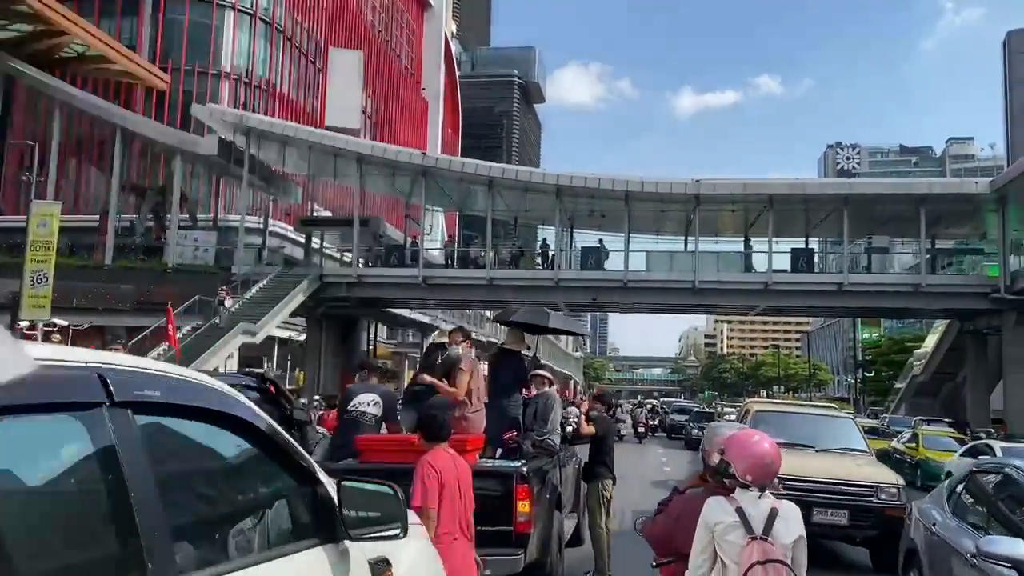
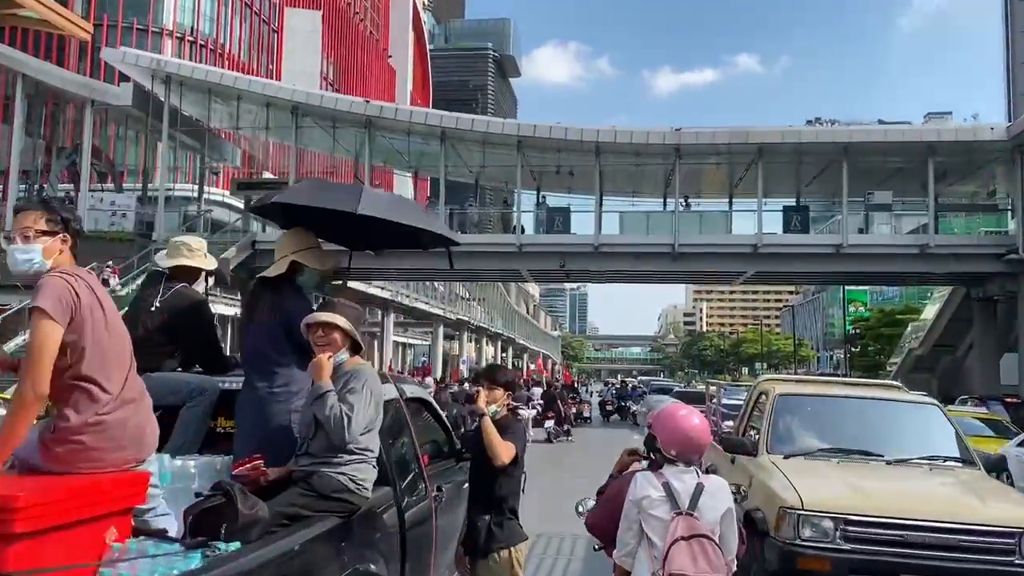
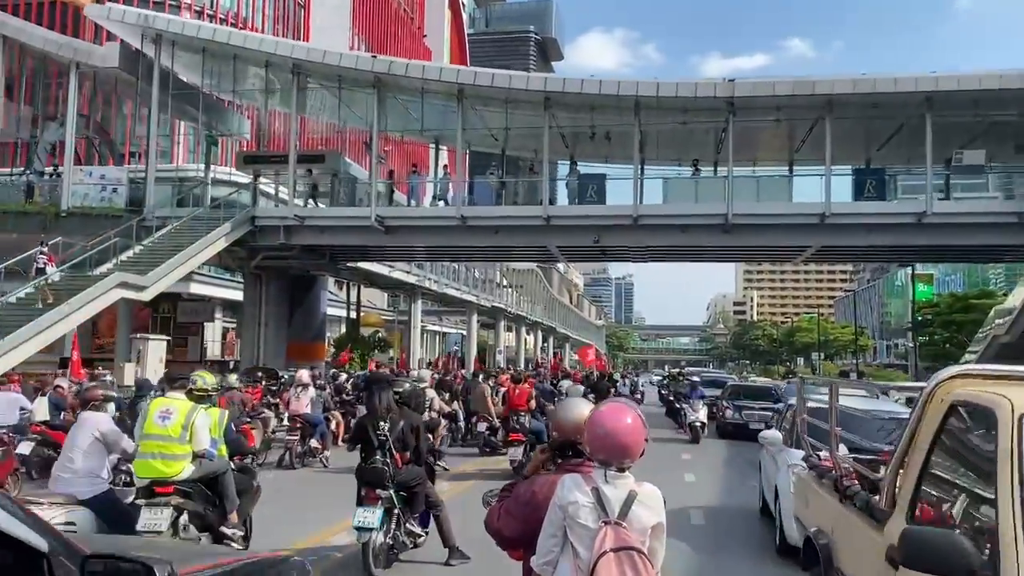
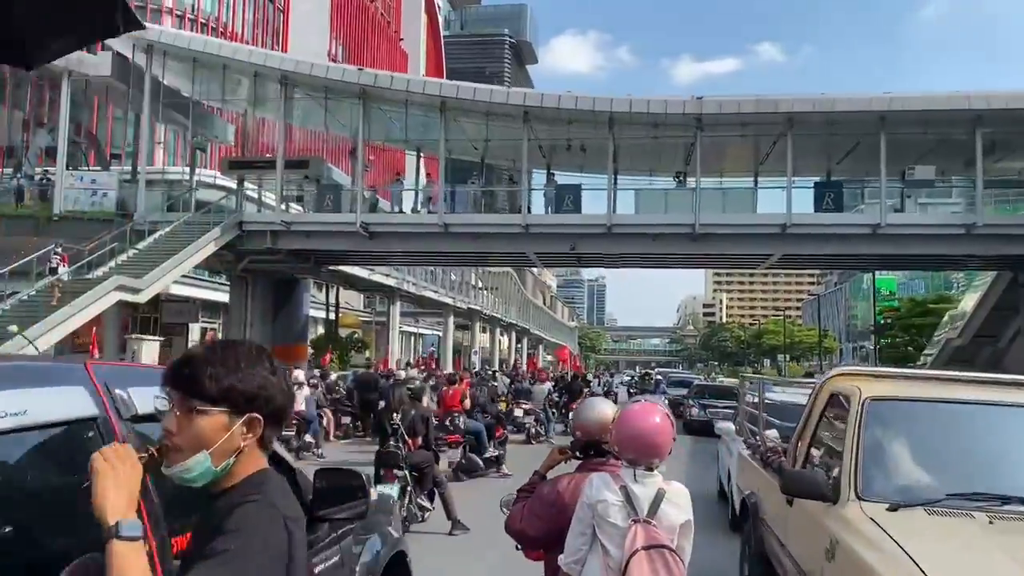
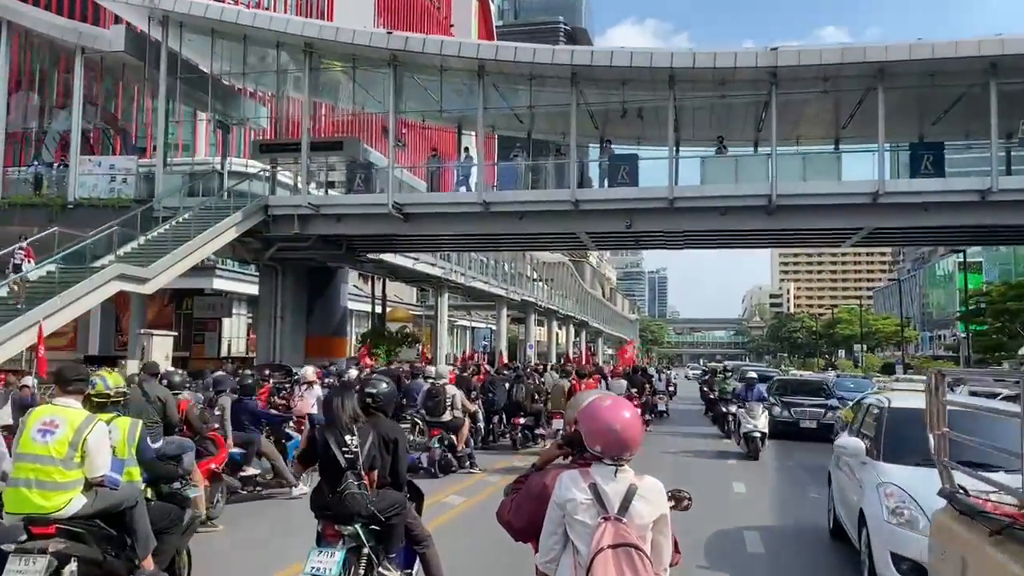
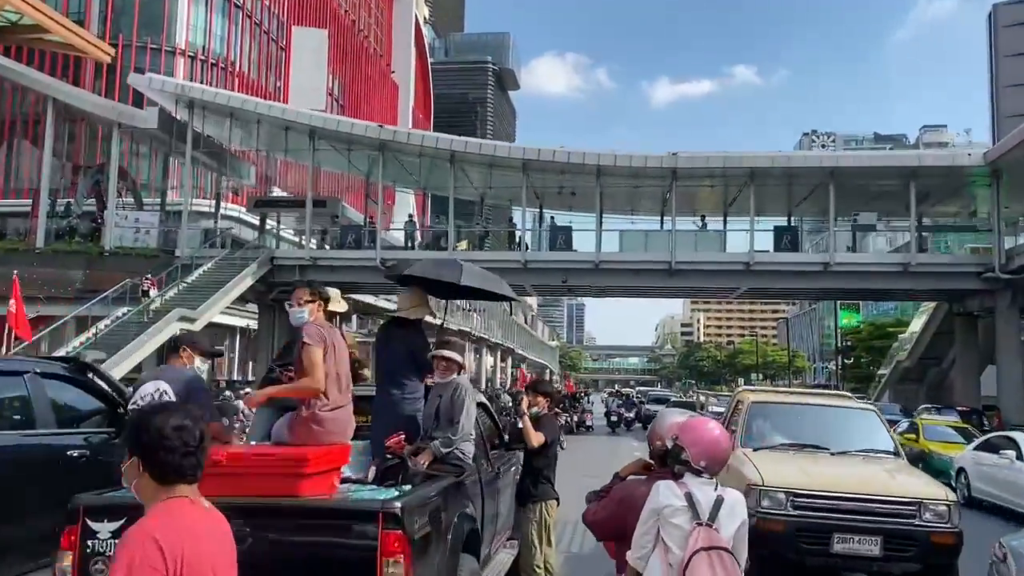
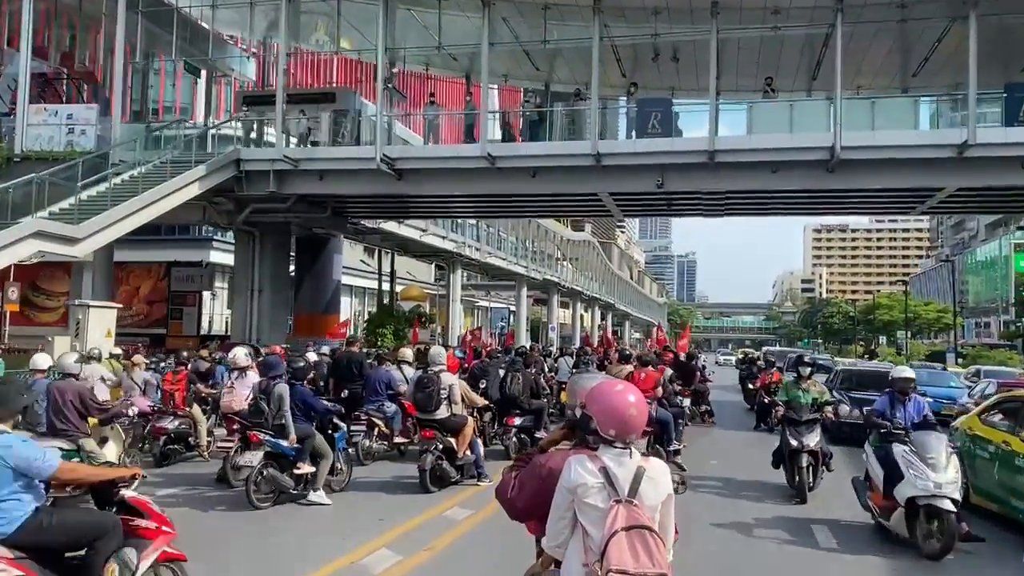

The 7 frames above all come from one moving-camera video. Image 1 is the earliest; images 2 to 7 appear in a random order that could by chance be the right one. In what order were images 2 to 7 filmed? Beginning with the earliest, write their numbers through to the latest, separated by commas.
6, 2, 4, 3, 5, 7
